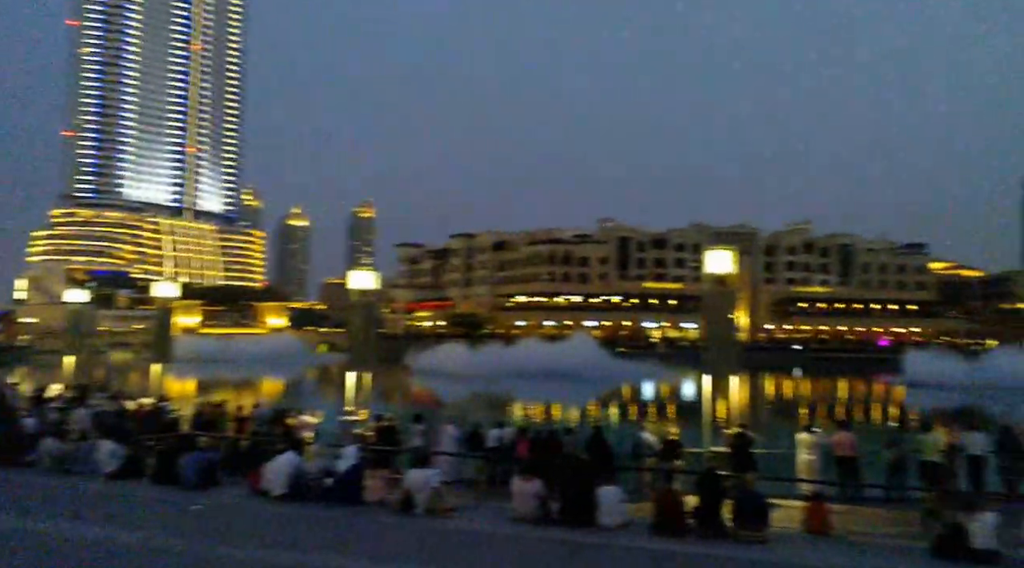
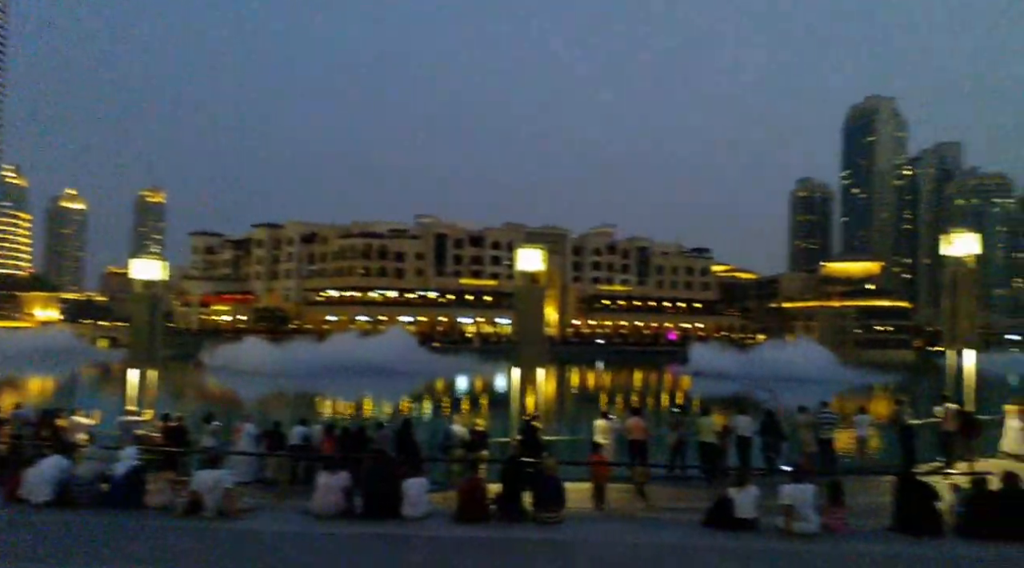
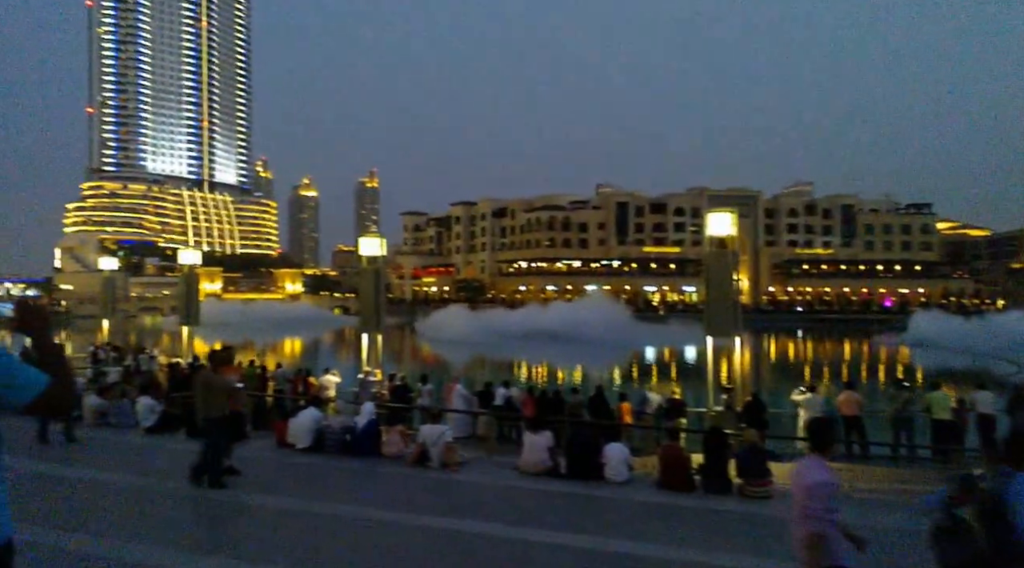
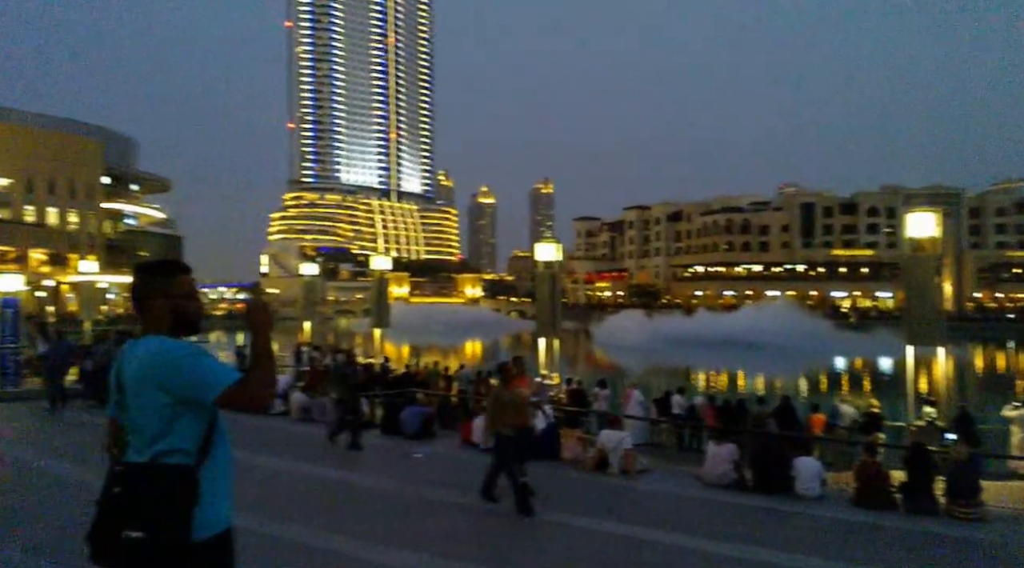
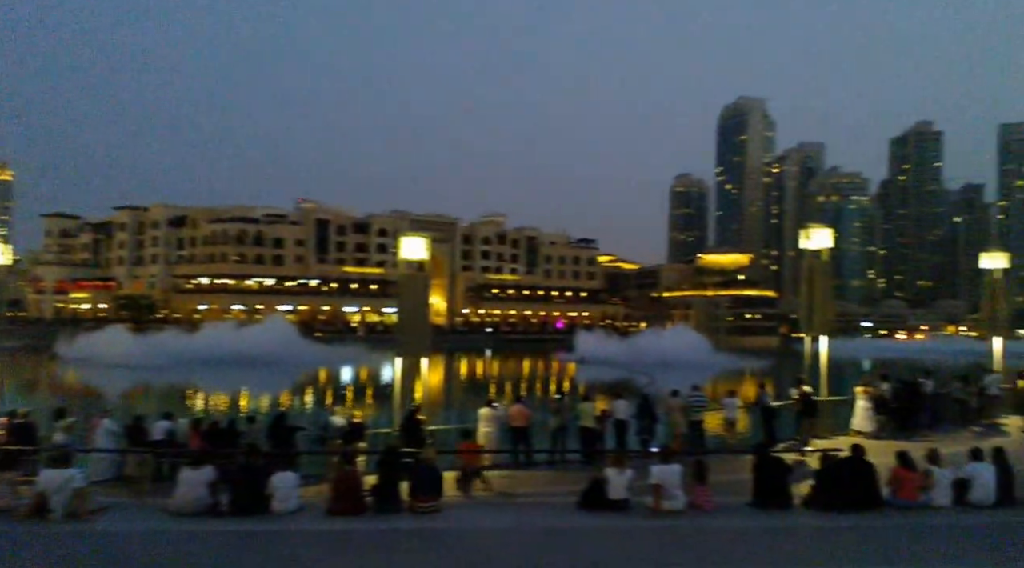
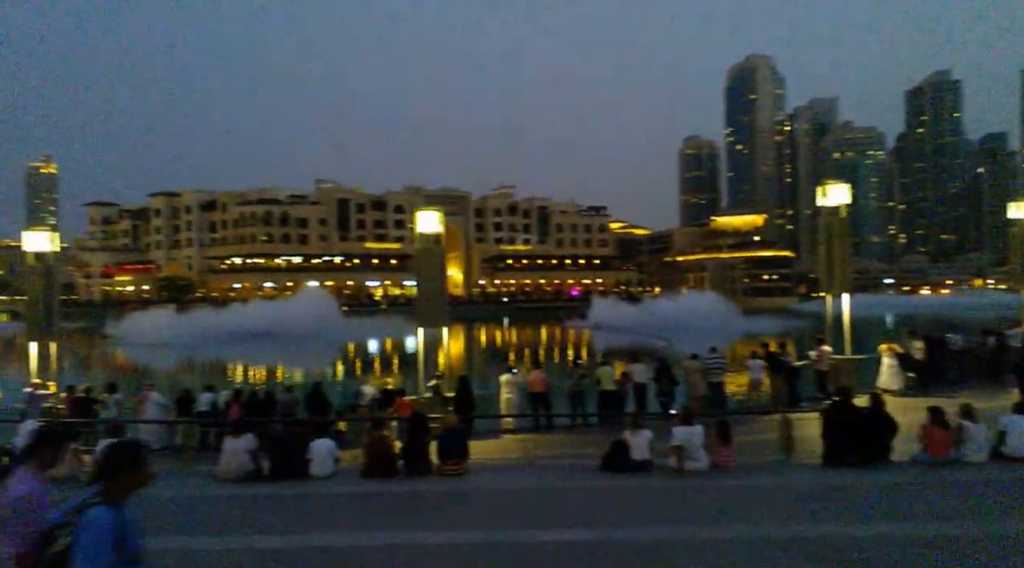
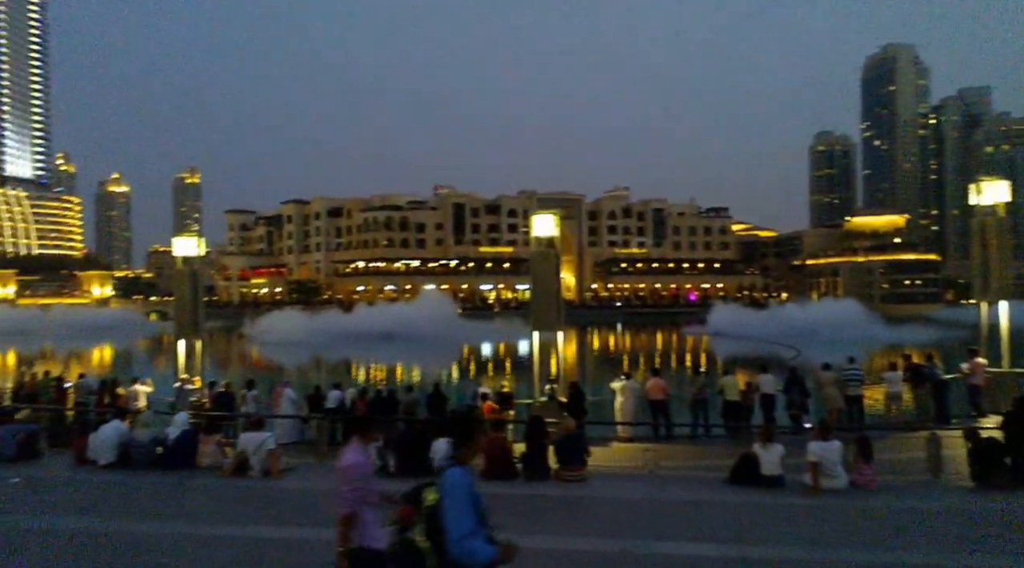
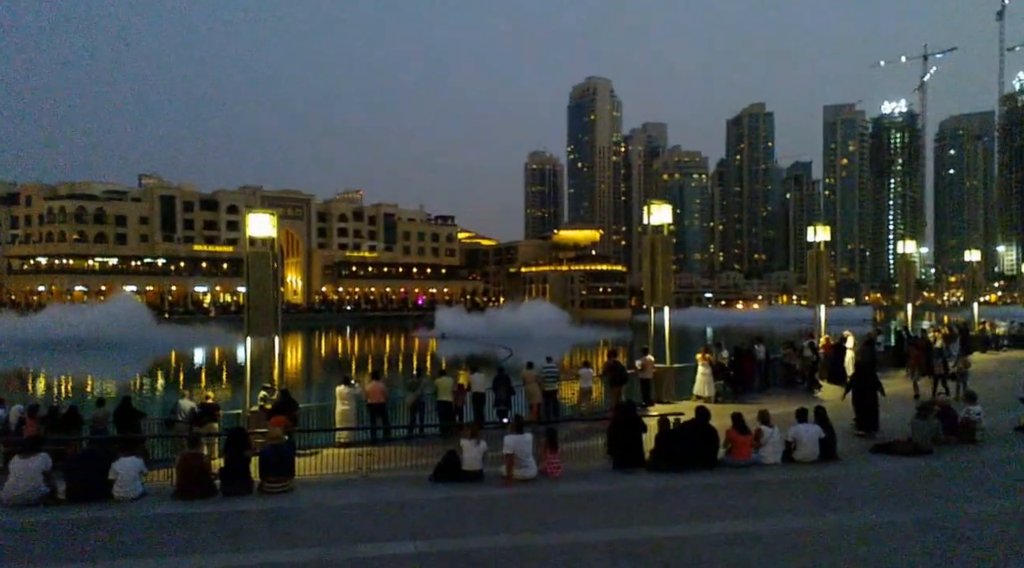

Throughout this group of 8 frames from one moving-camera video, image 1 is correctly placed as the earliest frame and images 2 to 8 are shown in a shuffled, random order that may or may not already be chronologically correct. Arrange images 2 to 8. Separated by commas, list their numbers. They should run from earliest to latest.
2, 5, 8, 6, 7, 3, 4
